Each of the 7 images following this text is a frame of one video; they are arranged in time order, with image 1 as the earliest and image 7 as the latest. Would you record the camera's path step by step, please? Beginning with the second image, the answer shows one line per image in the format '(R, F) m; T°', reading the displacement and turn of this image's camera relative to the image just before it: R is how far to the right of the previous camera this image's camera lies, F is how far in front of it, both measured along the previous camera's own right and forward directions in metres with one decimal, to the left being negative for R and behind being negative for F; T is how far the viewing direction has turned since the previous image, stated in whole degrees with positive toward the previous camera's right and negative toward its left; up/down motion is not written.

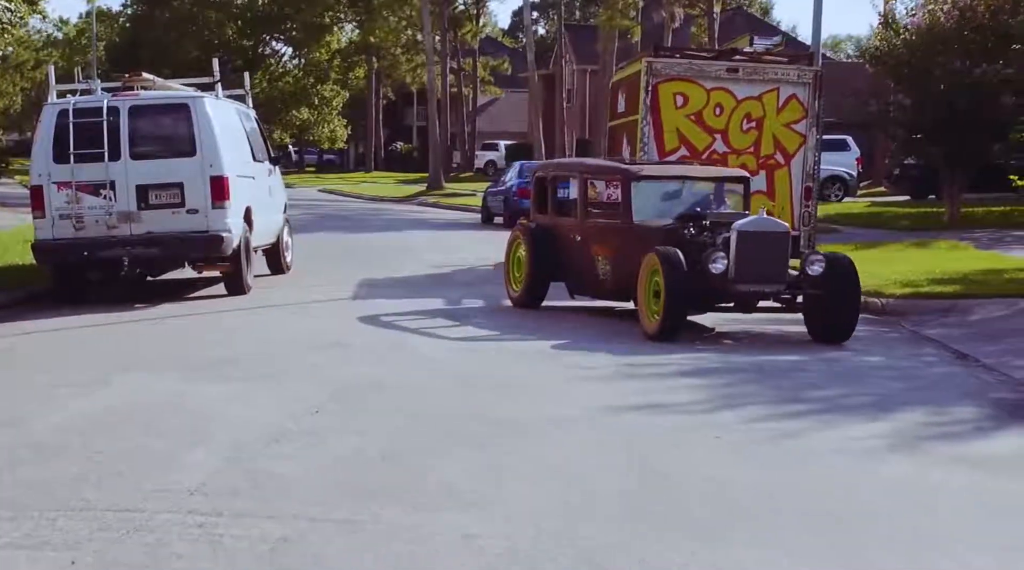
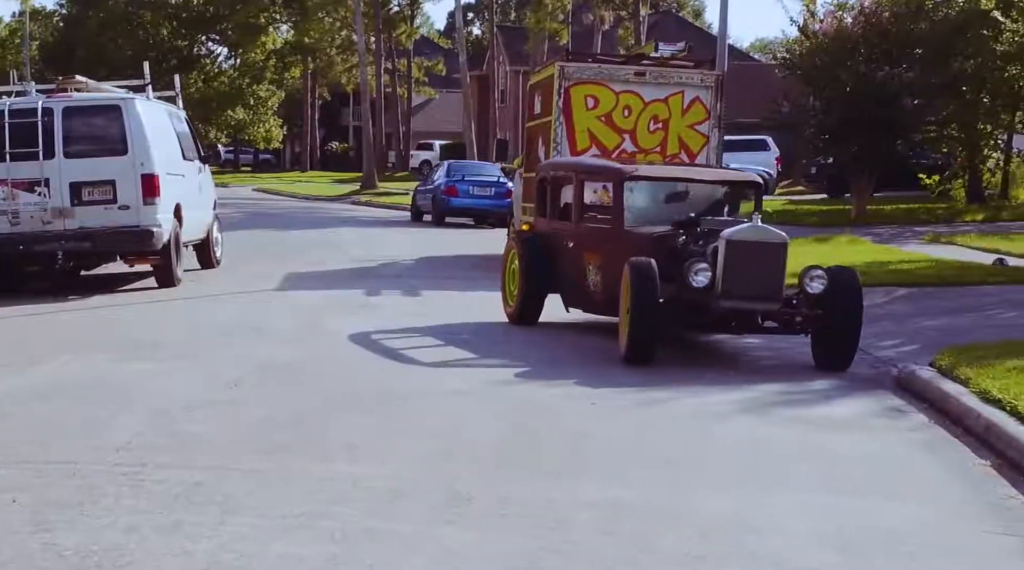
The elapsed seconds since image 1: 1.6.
(+0.3, -1.1) m; +2°
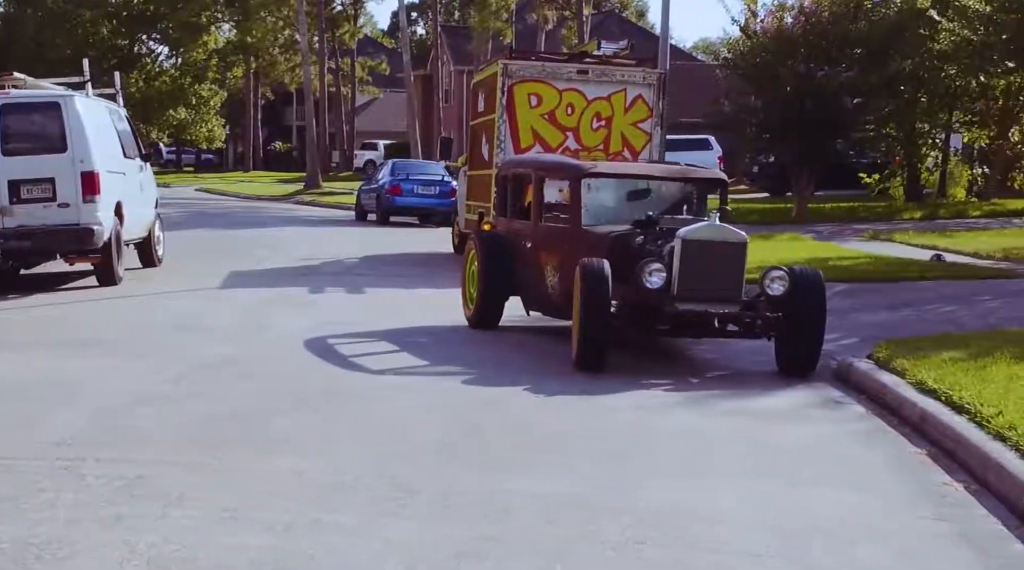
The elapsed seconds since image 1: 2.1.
(0.0, 0.0) m; +2°
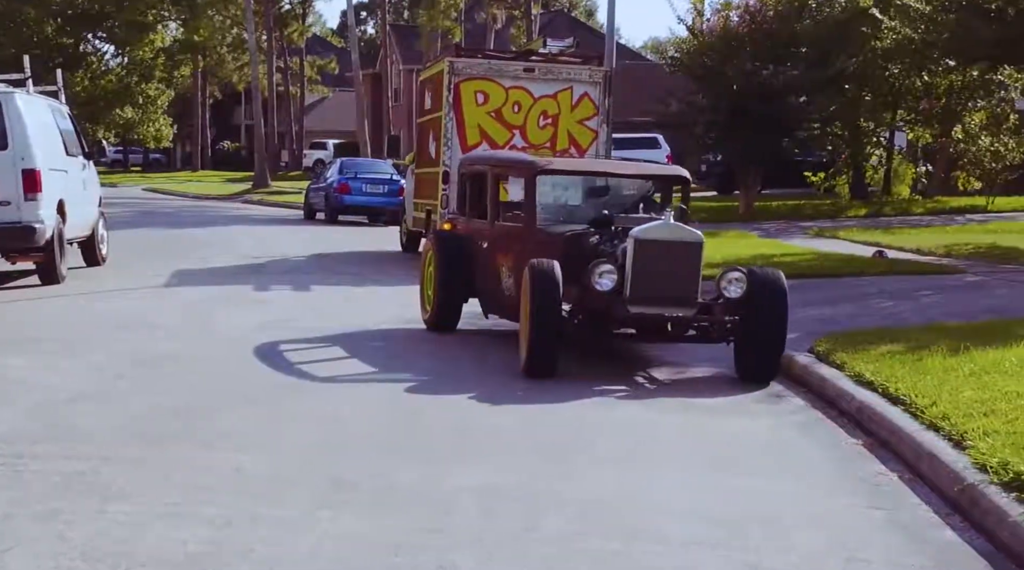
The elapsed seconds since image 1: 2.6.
(+0.1, 0.0) m; +2°
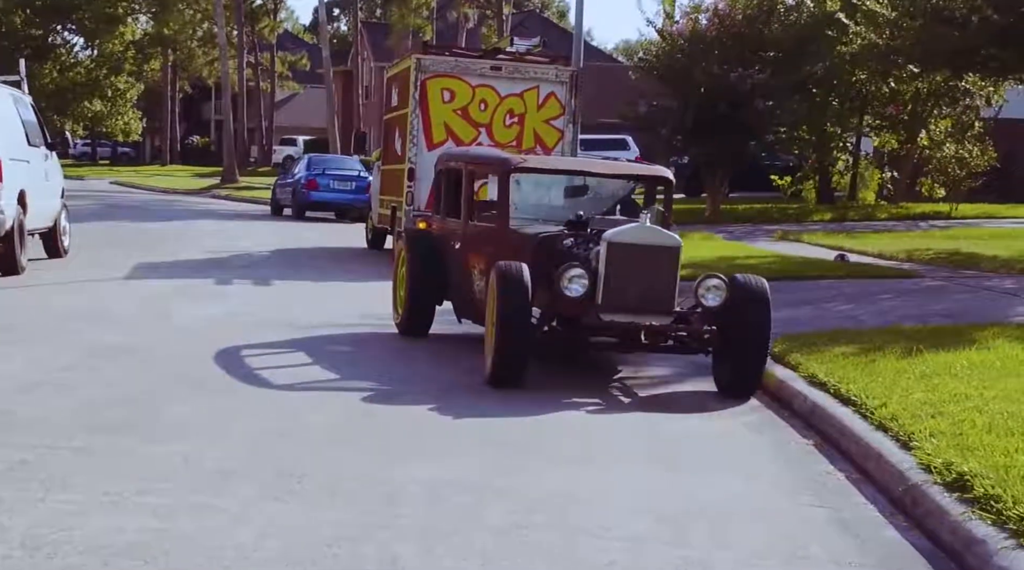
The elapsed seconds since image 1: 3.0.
(+0.1, 0.0) m; +1°
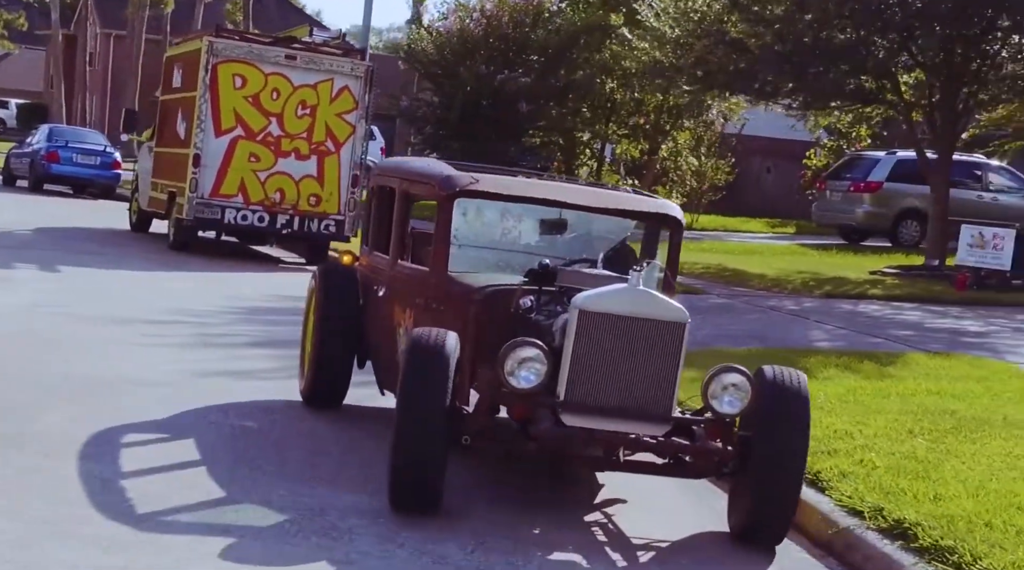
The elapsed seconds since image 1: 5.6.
(-1.2, +0.2) m; +11°
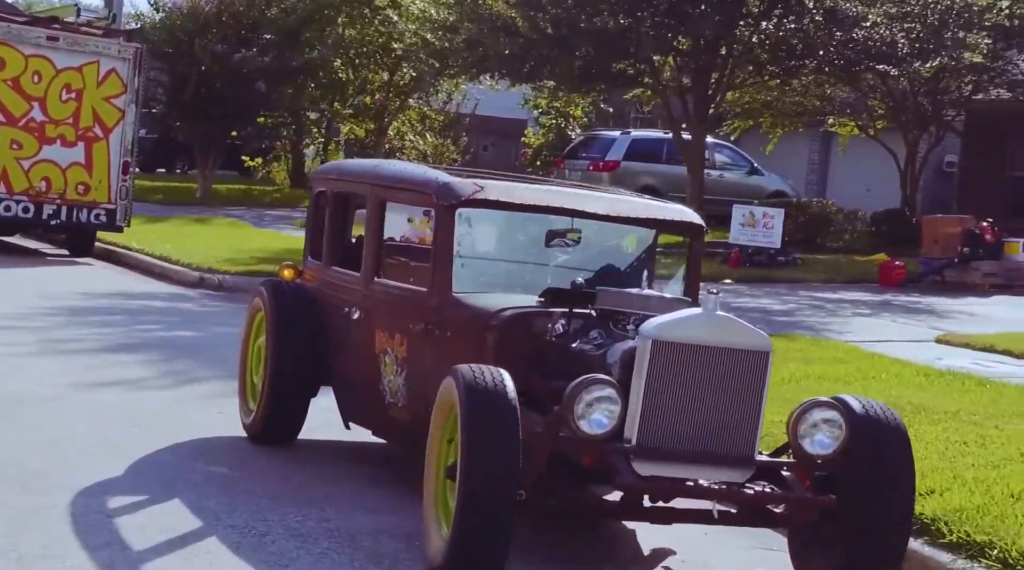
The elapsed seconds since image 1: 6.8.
(-1.5, +0.5) m; +12°
